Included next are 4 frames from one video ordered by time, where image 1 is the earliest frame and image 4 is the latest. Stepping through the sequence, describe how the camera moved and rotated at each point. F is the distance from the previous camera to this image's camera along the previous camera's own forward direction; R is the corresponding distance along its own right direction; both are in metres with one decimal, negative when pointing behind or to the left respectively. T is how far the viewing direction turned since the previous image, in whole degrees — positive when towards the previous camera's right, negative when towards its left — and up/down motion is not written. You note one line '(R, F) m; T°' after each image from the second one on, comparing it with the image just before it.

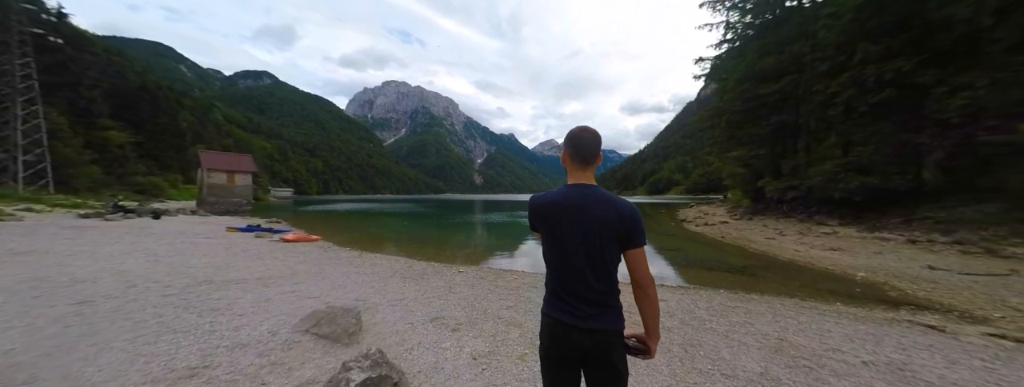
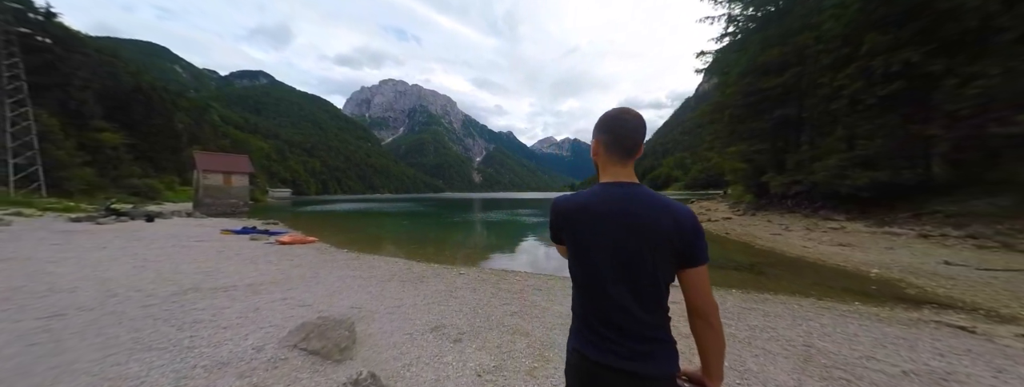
(-0.1, +0.6) m; 0°
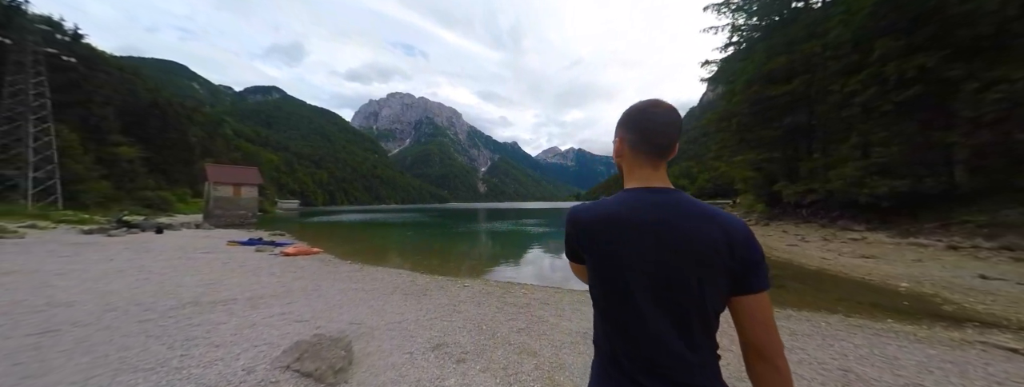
(0.0, +0.4) m; -1°
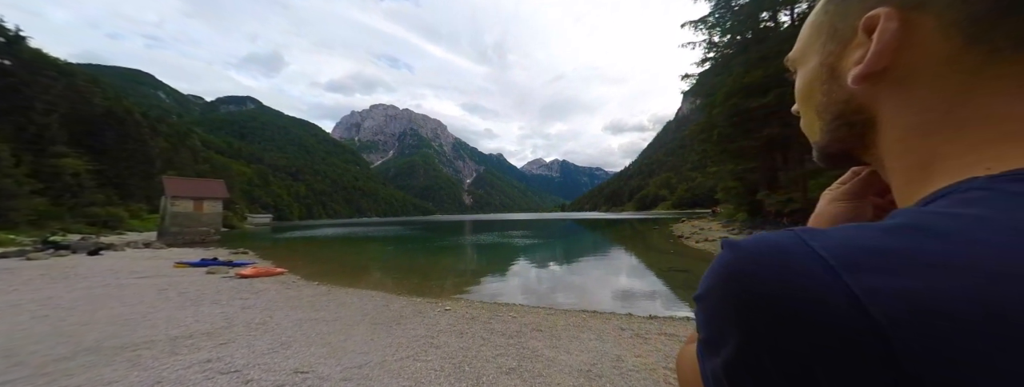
(-0.1, +1.4) m; +3°
